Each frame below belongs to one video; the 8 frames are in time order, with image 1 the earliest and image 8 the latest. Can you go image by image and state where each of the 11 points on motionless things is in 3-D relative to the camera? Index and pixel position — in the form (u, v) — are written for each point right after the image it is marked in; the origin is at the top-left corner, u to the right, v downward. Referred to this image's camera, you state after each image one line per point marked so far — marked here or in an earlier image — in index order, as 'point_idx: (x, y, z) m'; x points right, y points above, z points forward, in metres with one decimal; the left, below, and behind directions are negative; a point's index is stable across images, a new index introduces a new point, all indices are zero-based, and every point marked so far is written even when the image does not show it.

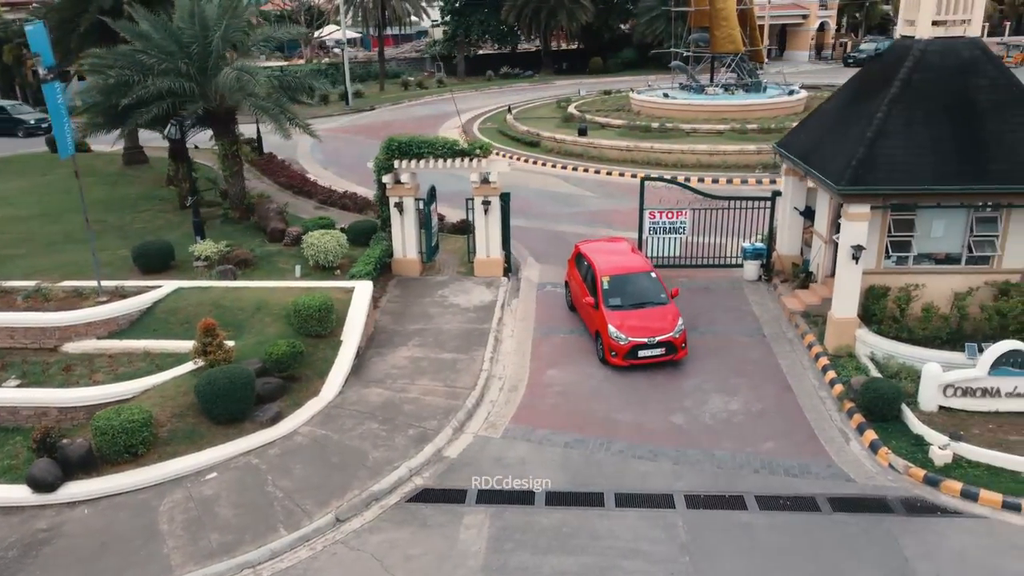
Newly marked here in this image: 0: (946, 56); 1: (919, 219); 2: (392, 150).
0: (+6.7, +3.6, +12.7) m
1: (+6.4, +1.1, +13.0) m
2: (-2.3, +2.7, +16.0) m
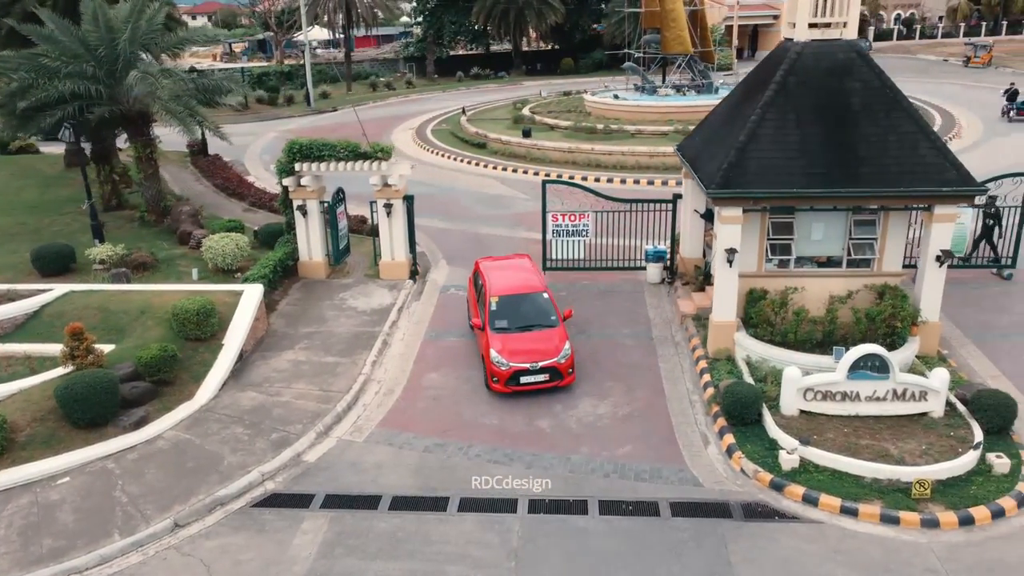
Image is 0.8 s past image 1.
0: (+4.7, +3.5, +12.7) m
1: (+4.5, +1.0, +12.9) m
2: (-4.2, +2.6, +16.0) m
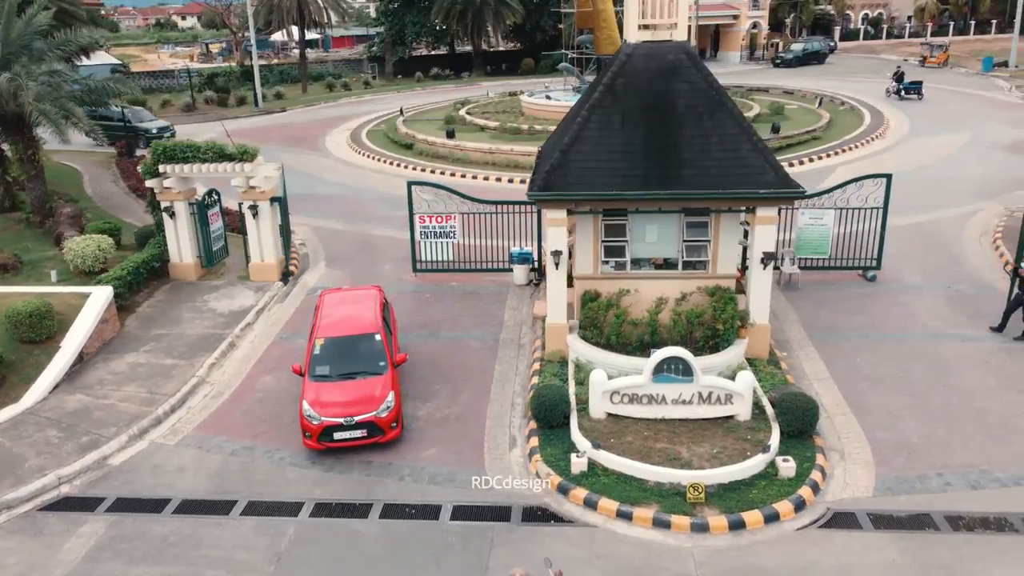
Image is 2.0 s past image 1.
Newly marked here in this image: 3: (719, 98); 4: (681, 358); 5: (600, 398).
0: (+2.1, +3.5, +12.6) m
1: (+1.9, +1.0, +12.9) m
2: (-6.9, +2.6, +16.0) m
3: (+3.1, +2.9, +12.3) m
4: (+2.2, -0.9, +10.9) m
5: (+1.2, -1.5, +11.1) m
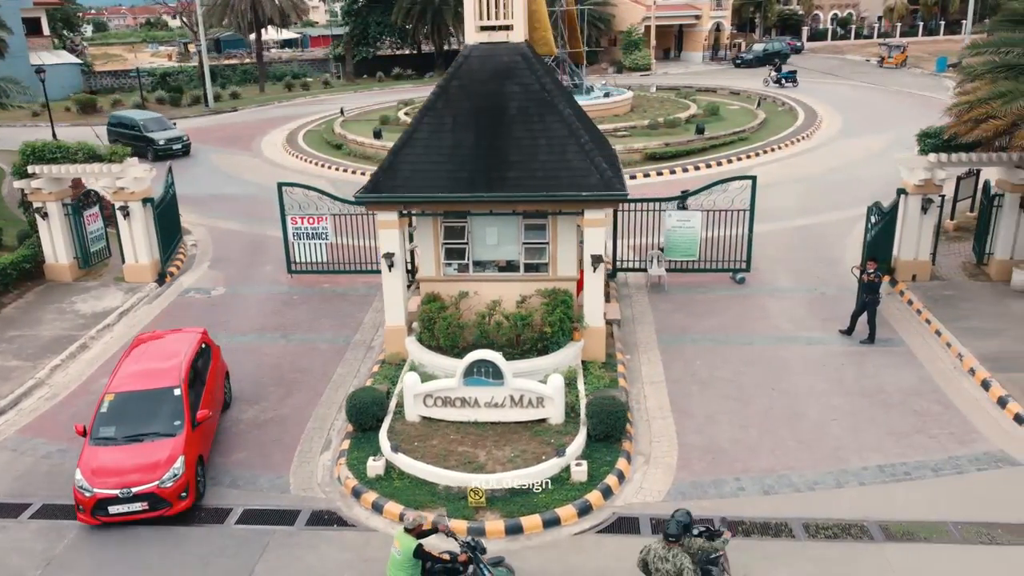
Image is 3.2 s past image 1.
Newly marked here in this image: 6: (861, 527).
0: (-0.4, +3.4, +12.6) m
1: (-0.6, +1.0, +12.8) m
2: (-9.4, +2.6, +15.9) m
3: (+0.6, +2.8, +12.3) m
4: (-0.3, -1.0, +10.8) m
5: (-1.3, -1.5, +11.1) m
6: (+3.9, -2.7, +9.3) m
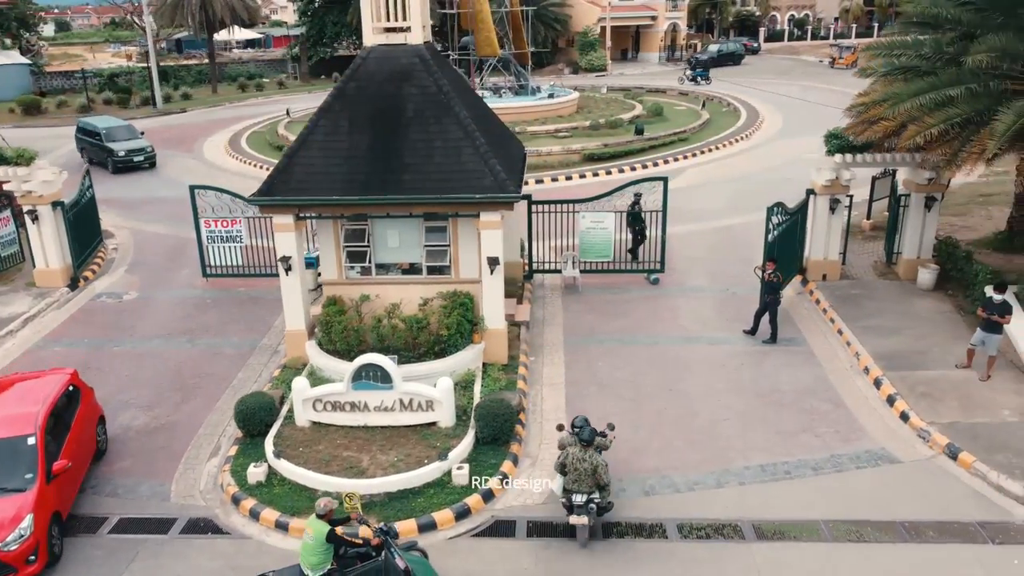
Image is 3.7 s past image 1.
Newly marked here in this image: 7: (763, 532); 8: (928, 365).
0: (-2.0, +3.4, +12.5) m
1: (-2.2, +0.9, +12.8) m
2: (-11.0, +2.5, +15.6) m
3: (-1.0, +2.8, +12.2) m
4: (-1.8, -1.0, +10.8) m
5: (-2.8, -1.6, +11.0) m
6: (+2.5, -2.7, +9.3) m
7: (+2.8, -2.7, +9.2) m
8: (+6.2, -1.1, +12.3) m
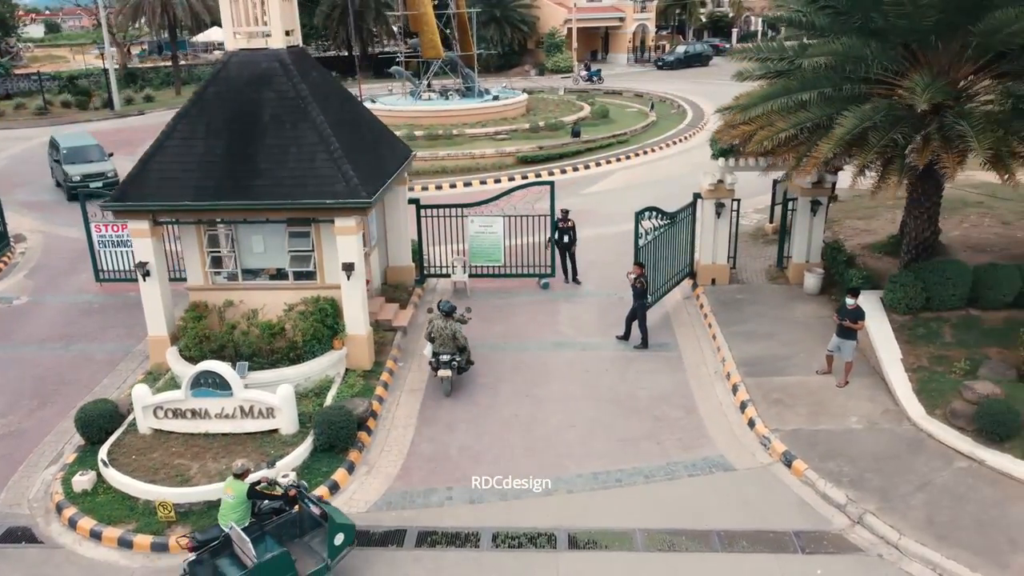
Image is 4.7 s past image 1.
0: (-4.1, +3.3, +12.4) m
1: (-4.3, +0.8, +12.7) m
2: (-13.1, +2.4, +15.6) m
3: (-3.1, +2.7, +12.2) m
4: (-3.9, -1.1, +10.7) m
5: (-4.9, -1.7, +10.9) m
6: (+0.4, -2.8, +9.3) m
7: (+0.7, -2.8, +9.2) m
8: (+4.1, -1.2, +12.3) m
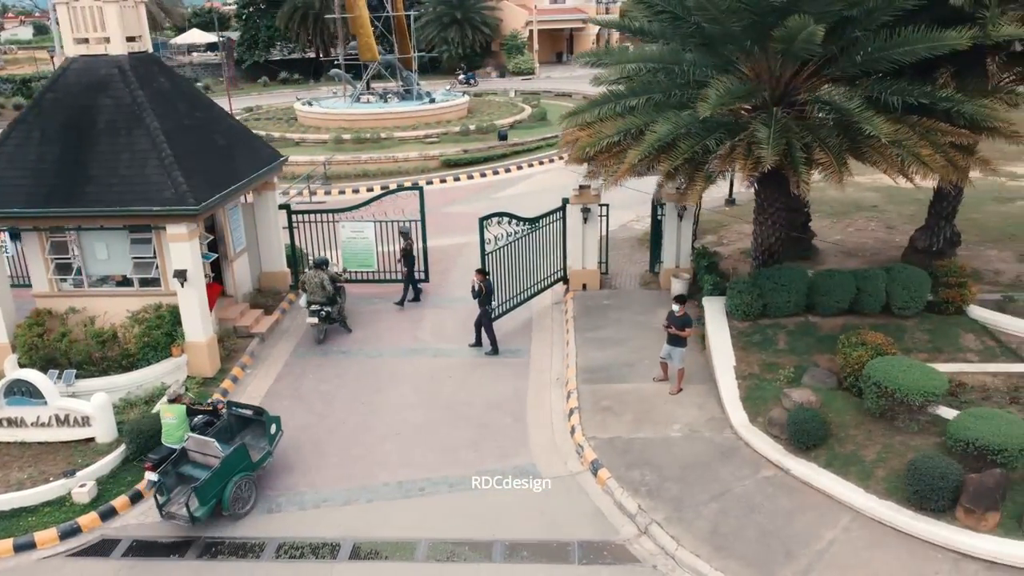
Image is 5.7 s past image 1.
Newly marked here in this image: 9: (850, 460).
0: (-6.5, +3.2, +12.4) m
1: (-6.7, +0.7, +12.7) m
2: (-15.5, +2.2, +15.5) m
3: (-5.5, +2.6, +12.1) m
4: (-6.3, -1.2, +10.7) m
5: (-7.3, -1.8, +10.9) m
6: (-2.0, -2.9, +9.2) m
7: (-1.7, -2.9, +9.1) m
8: (+1.7, -1.3, +12.2) m
9: (+4.0, -2.0, +9.8) m
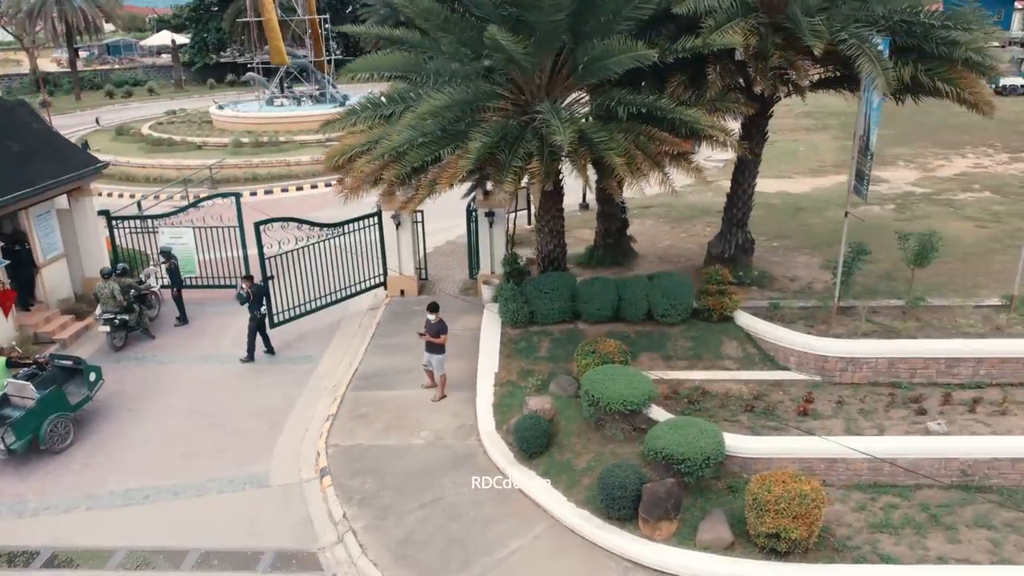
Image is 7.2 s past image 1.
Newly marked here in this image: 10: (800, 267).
0: (-9.9, +3.1, +12.5) m
1: (-10.1, +0.6, +12.7) m
2: (-18.9, +2.1, +15.6) m
3: (-8.9, +2.5, +12.2) m
4: (-9.7, -1.3, +10.7) m
5: (-10.7, -1.9, +10.9) m
6: (-5.4, -3.0, +9.3) m
7: (-5.1, -3.0, +9.1) m
8: (-1.7, -1.4, +12.2) m
9: (+0.6, -2.1, +9.8) m
10: (+5.0, +0.4, +14.2) m
